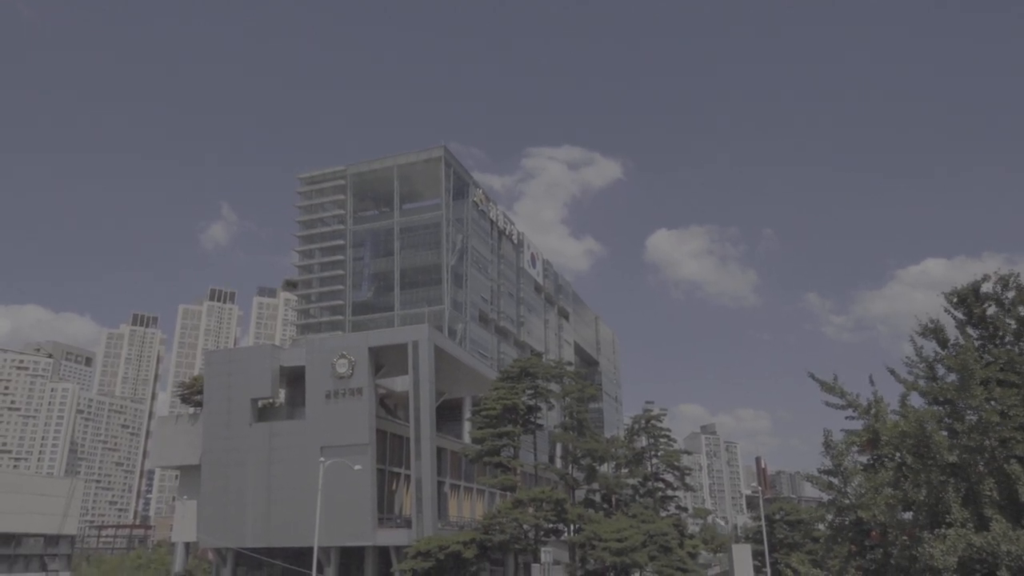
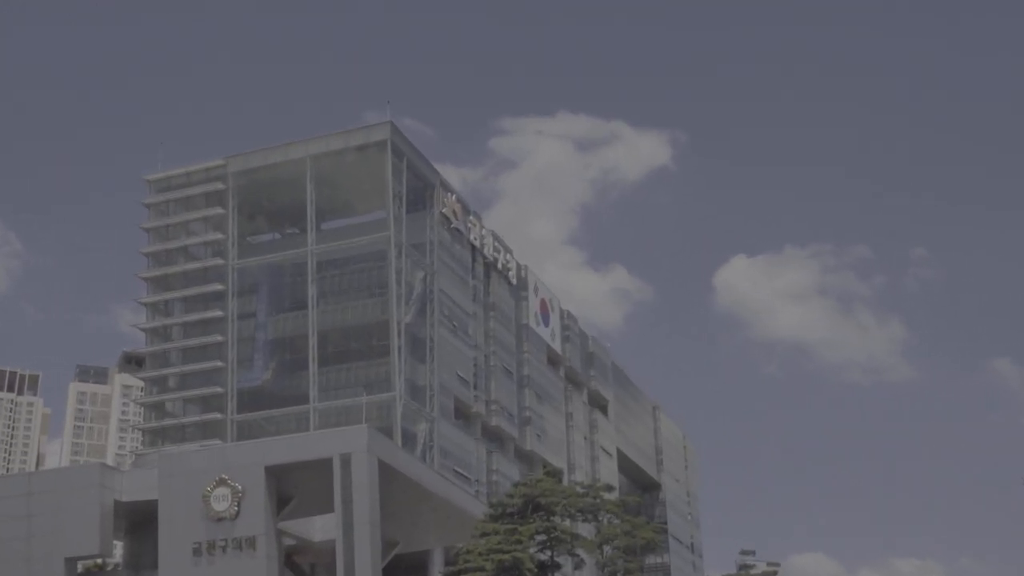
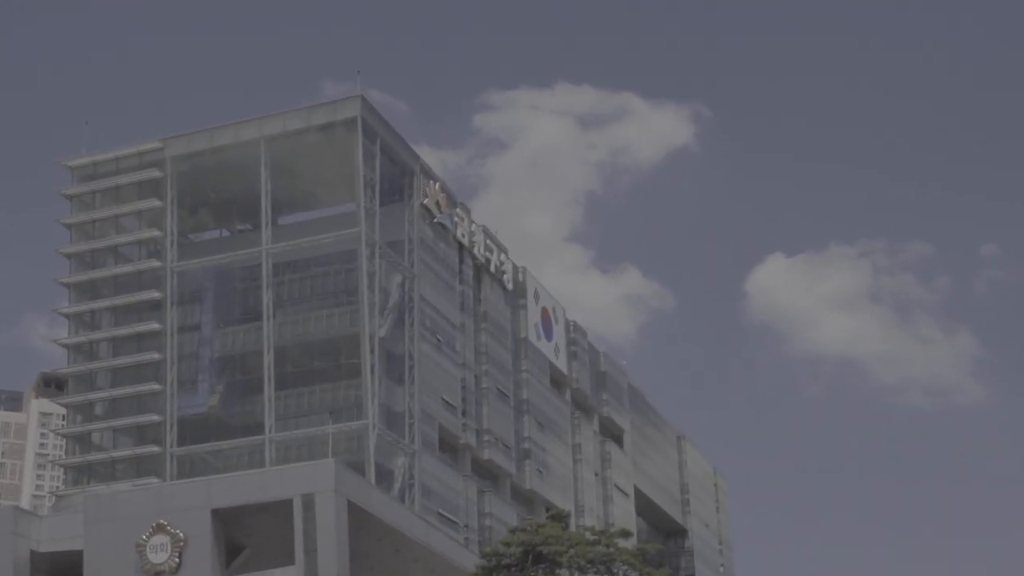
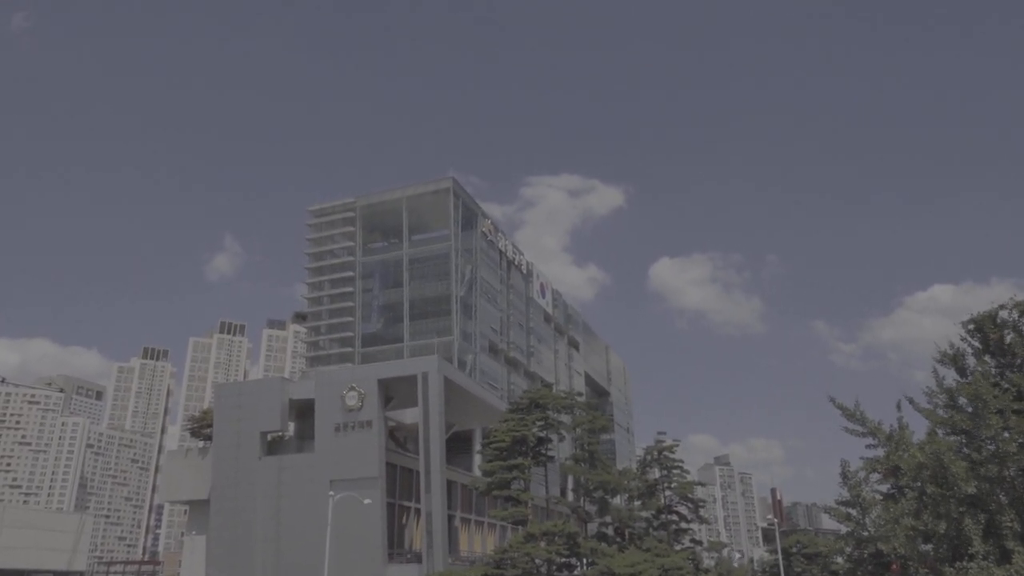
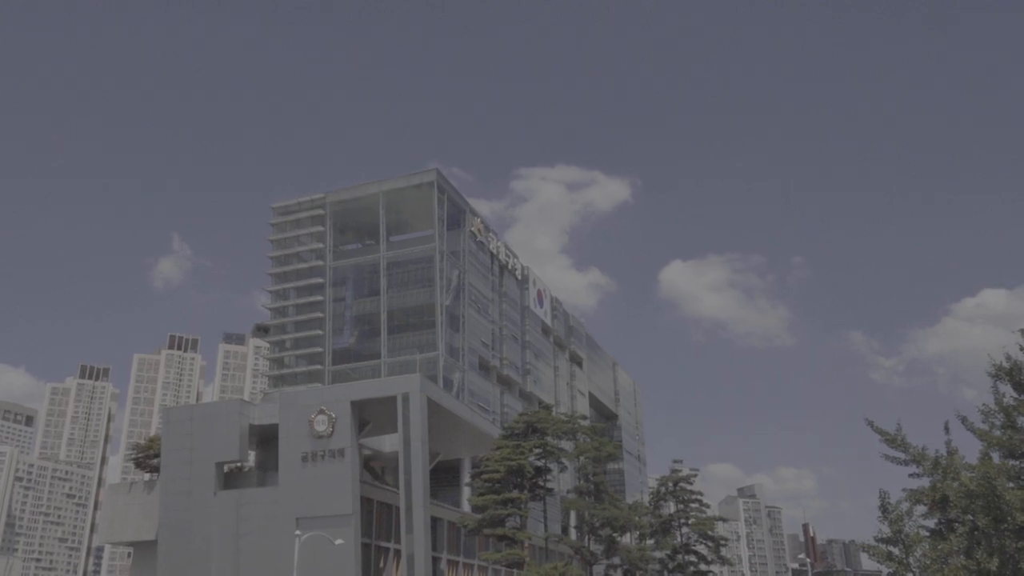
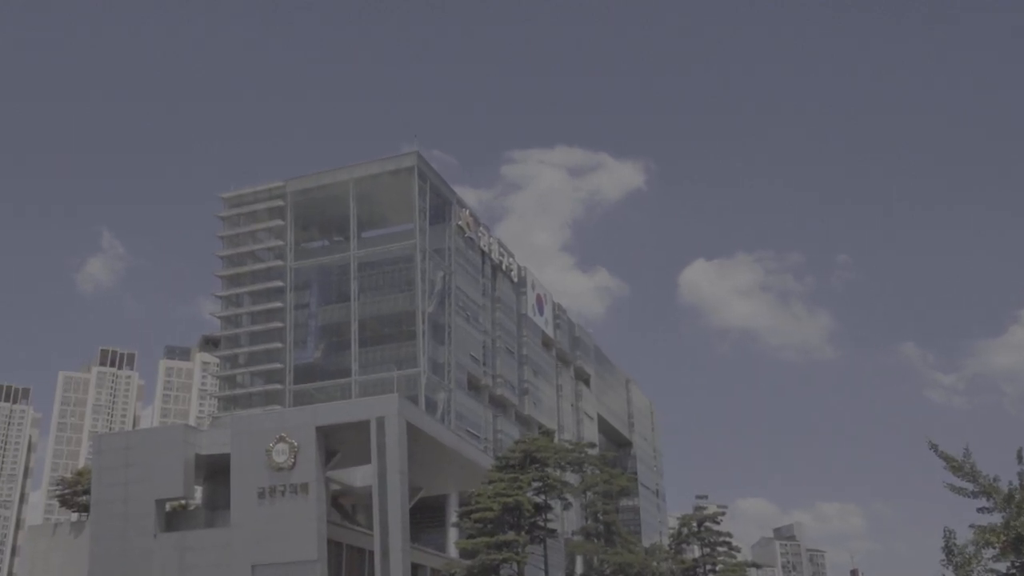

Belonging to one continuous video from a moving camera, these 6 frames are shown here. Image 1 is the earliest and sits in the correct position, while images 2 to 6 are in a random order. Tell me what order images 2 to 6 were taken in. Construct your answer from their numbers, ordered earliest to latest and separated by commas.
4, 5, 6, 2, 3
